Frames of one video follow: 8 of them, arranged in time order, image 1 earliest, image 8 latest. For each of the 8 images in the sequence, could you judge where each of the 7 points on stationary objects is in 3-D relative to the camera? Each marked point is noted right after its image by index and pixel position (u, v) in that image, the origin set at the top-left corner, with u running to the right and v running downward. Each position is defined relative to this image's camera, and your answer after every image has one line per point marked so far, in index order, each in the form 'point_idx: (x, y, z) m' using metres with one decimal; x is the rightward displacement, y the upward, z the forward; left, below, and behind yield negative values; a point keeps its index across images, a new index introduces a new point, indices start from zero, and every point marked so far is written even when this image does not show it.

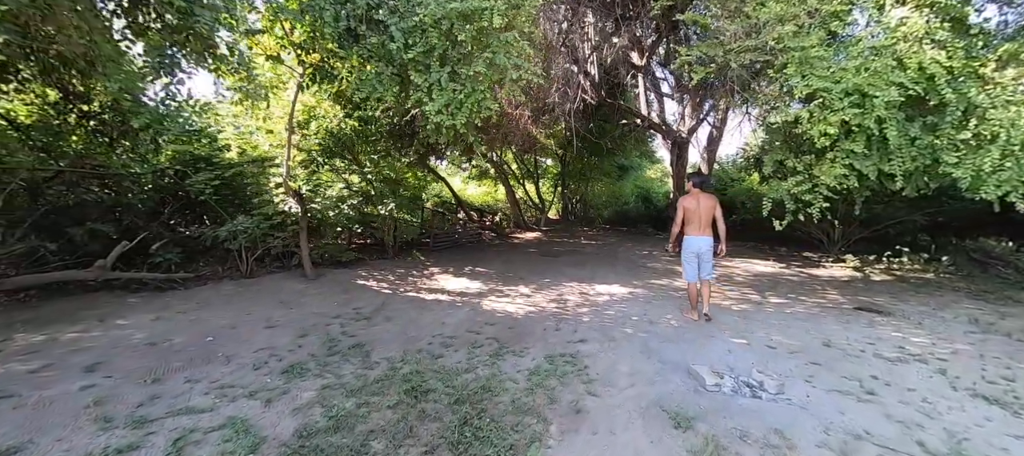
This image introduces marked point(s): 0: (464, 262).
0: (-0.9, -0.6, +7.3) m
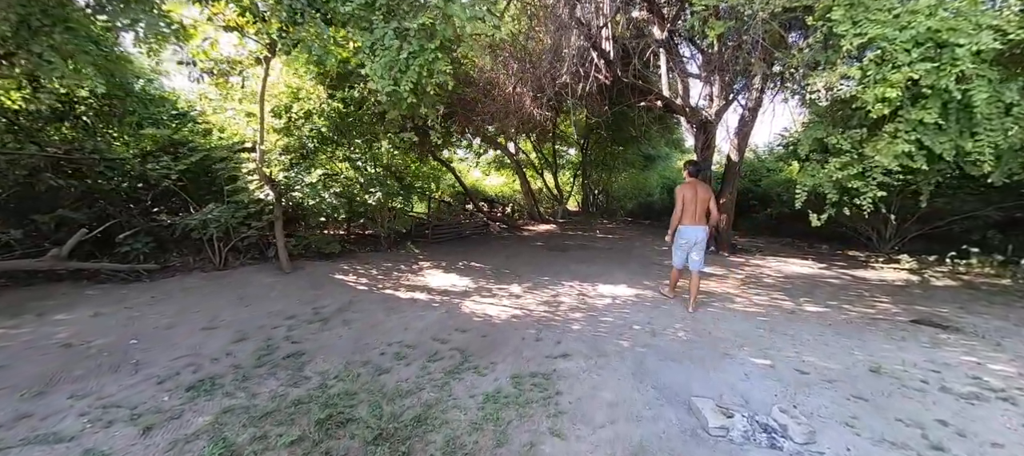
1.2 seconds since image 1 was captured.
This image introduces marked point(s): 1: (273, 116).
0: (-0.9, -0.5, +6.7) m
1: (-3.4, +1.6, +5.7) m
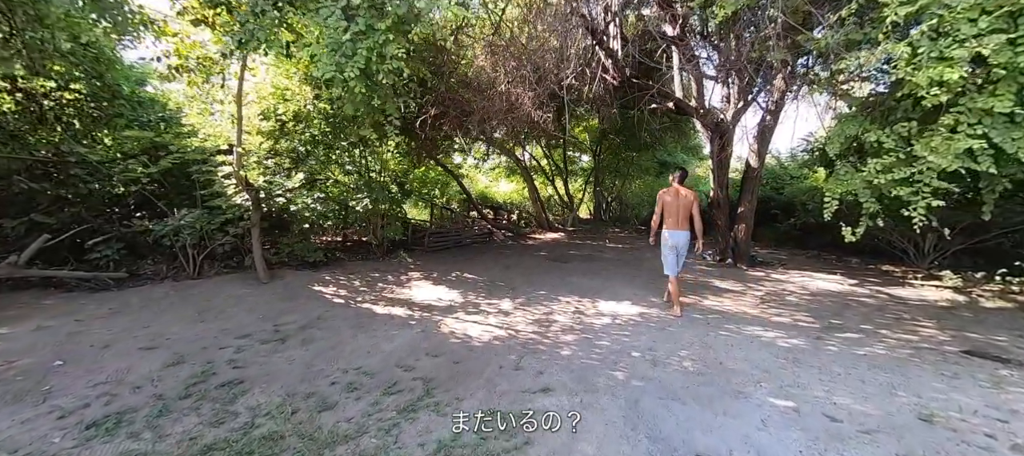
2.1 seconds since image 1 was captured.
0: (-0.9, -0.6, +6.3) m
1: (-3.4, +1.5, +5.5) m
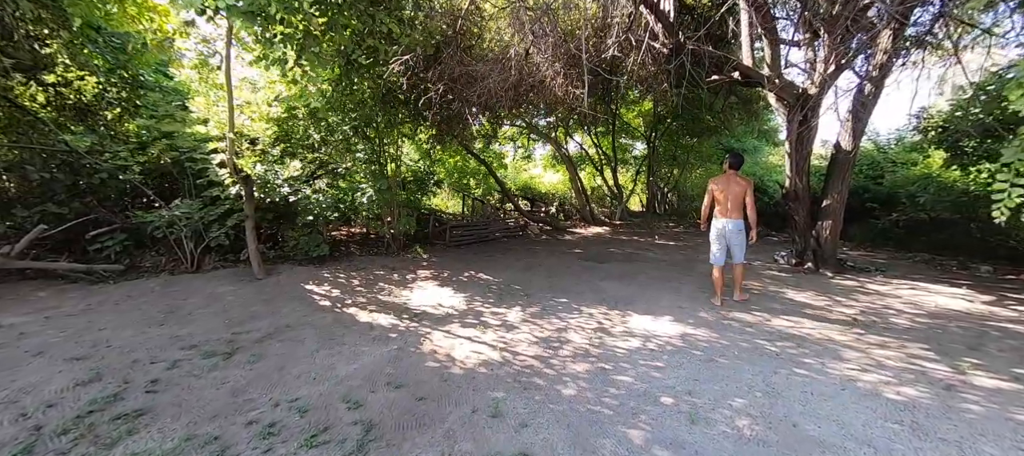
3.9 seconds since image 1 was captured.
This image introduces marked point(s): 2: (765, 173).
0: (-0.6, -0.5, +5.7) m
1: (-3.2, +1.6, +5.1) m
2: (+7.9, +1.7, +12.5) m
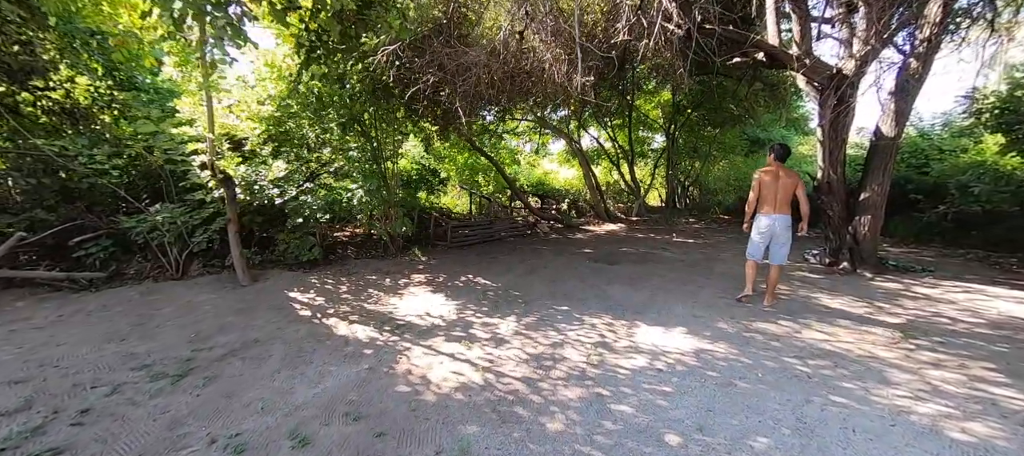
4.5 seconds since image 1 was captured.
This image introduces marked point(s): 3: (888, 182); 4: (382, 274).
0: (-0.6, -0.5, +5.3) m
1: (-3.2, +1.6, +4.9) m
2: (+8.2, +1.9, +11.7) m
3: (+5.5, +0.7, +5.9) m
4: (-1.6, -0.6, +4.9) m
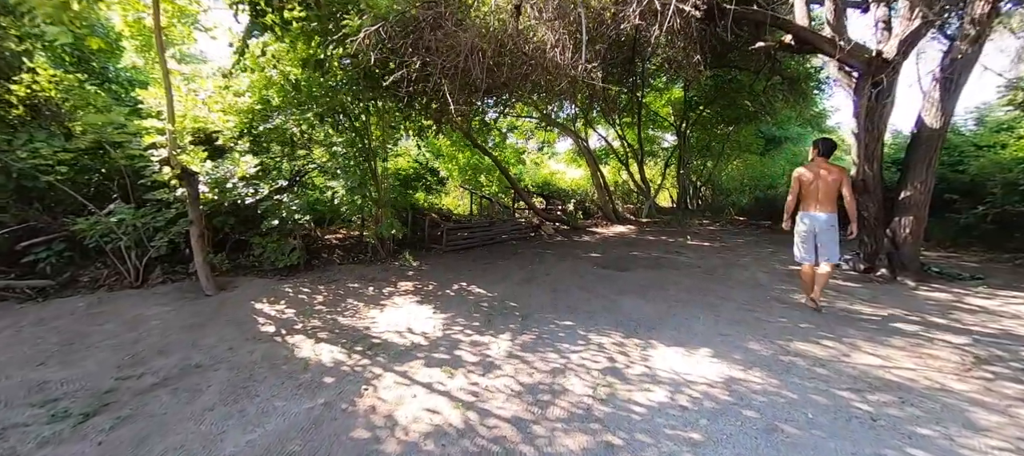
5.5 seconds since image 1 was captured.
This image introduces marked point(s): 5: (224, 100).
0: (-0.6, -0.5, +4.8) m
1: (-3.2, +1.5, +4.4) m
2: (+8.3, +1.8, +11.0) m
3: (+5.5, +0.6, +5.2) m
4: (-1.6, -0.6, +4.4) m
5: (-3.2, +1.4, +4.4) m
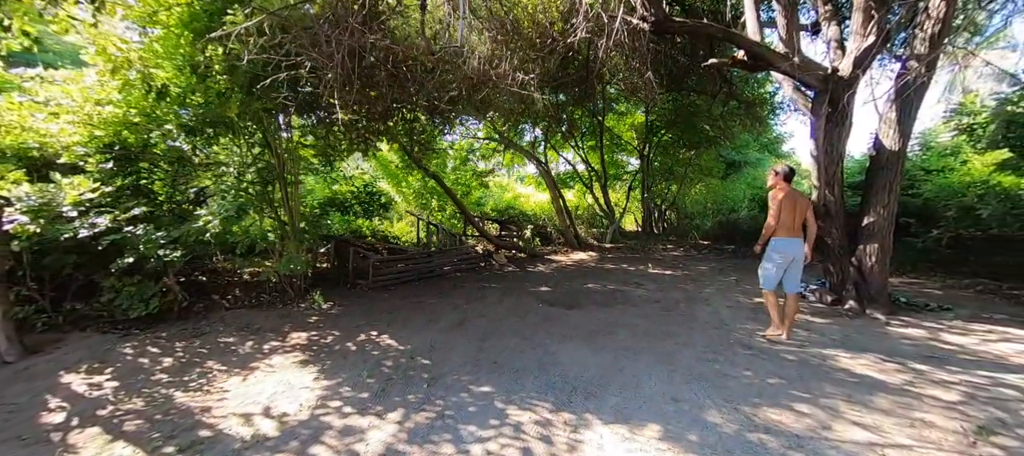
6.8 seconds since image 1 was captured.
0: (-1.3, -0.9, +4.0) m
1: (-3.9, +1.2, +3.6) m
2: (+7.1, +1.1, +10.9) m
3: (+4.7, +0.3, +4.9) m
4: (-2.3, -0.9, +3.5) m
5: (-3.9, +1.0, +3.5) m
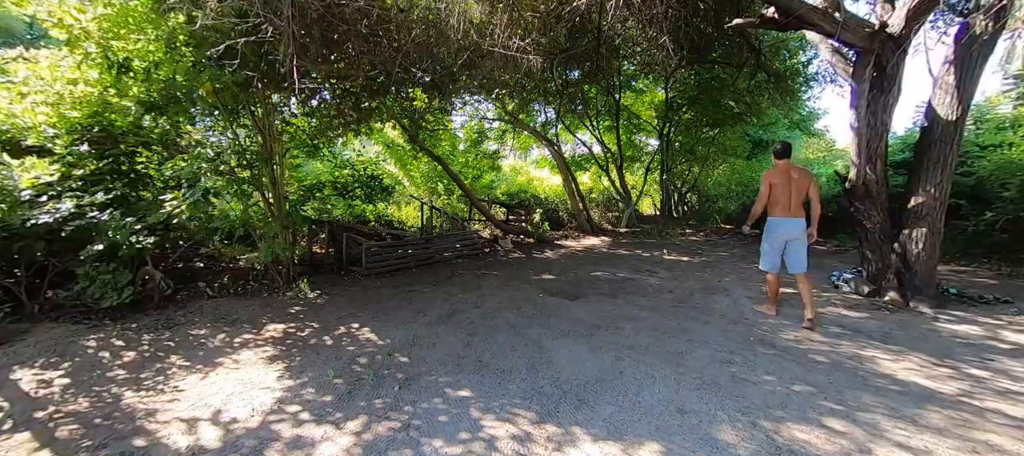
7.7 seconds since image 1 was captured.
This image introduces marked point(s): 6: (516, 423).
0: (-1.4, -0.8, +3.8) m
1: (-4.0, +1.3, +3.4) m
2: (+7.4, +1.6, +10.1) m
3: (+4.7, +0.5, +4.3) m
4: (-2.4, -0.8, +3.3) m
5: (-4.0, +1.2, +3.3) m
6: (+0.1, -1.0, +2.1) m
